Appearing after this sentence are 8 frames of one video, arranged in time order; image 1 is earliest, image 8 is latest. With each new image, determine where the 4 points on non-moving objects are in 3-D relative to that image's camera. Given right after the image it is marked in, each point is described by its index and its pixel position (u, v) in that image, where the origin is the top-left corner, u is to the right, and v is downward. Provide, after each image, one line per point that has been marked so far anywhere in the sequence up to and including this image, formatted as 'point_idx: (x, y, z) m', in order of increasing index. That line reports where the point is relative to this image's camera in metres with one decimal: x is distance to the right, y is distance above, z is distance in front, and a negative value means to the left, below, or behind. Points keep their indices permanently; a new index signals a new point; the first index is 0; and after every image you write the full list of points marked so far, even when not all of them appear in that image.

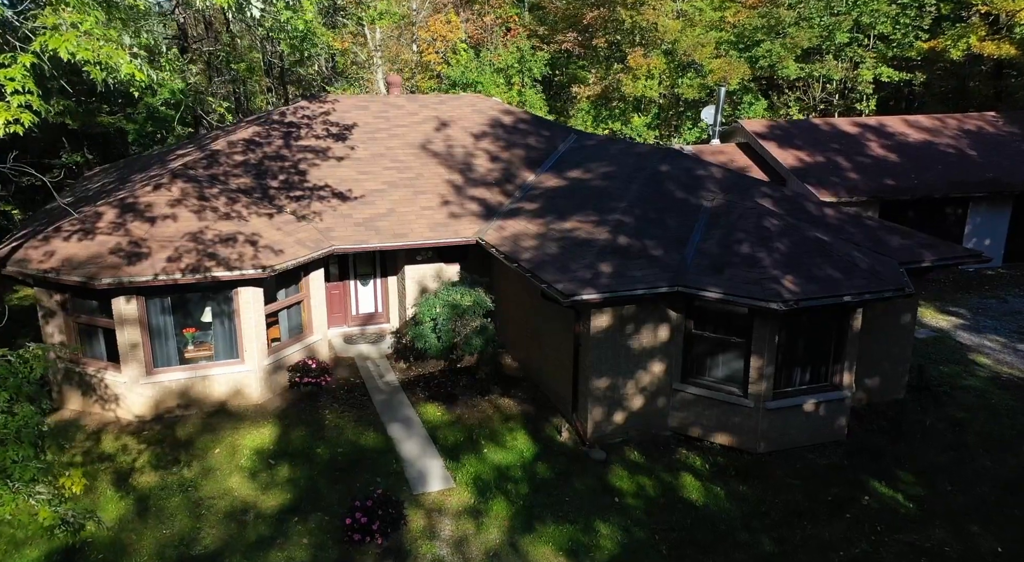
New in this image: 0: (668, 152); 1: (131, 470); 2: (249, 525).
0: (+3.5, +2.9, +16.3) m
1: (-6.1, -3.0, +11.7) m
2: (-3.7, -3.5, +10.3) m
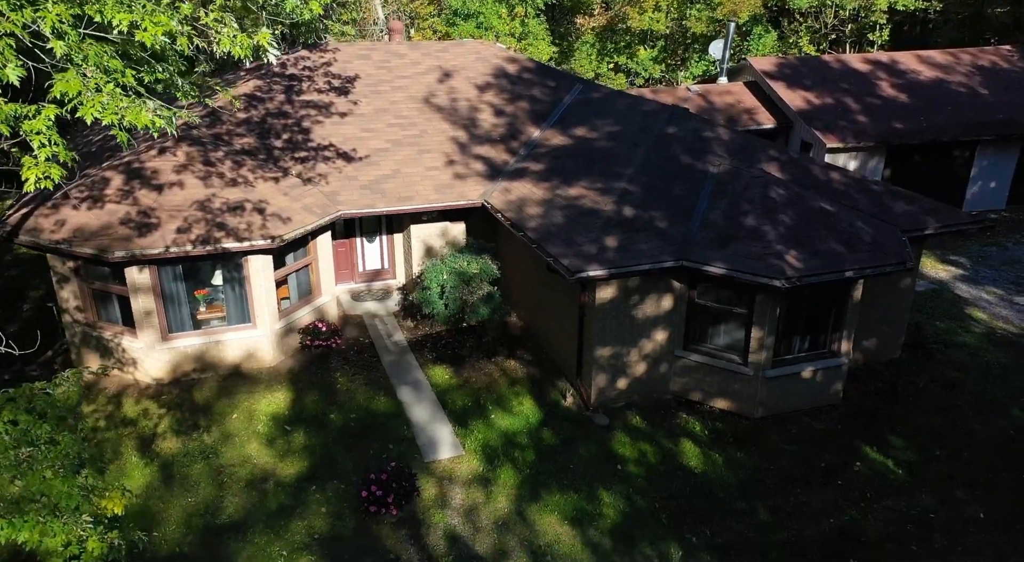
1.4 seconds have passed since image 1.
0: (+3.6, +3.8, +16.1) m
1: (-6.0, -2.6, +12.2) m
2: (-3.6, -3.2, +10.9) m
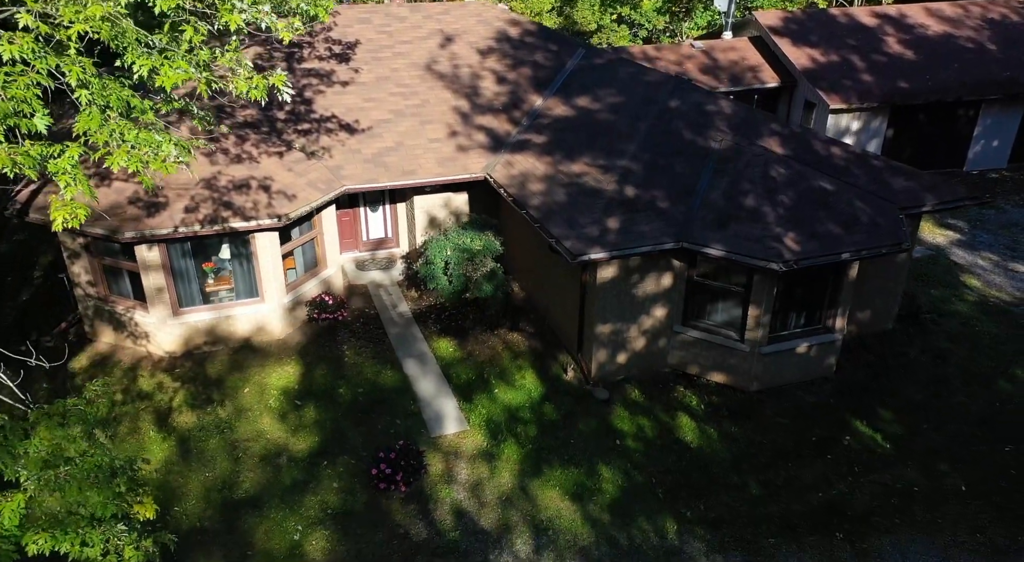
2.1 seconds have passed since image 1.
0: (+3.7, +4.4, +16.1) m
1: (-6.0, -2.2, +12.7) m
2: (-3.6, -2.9, +11.4) m
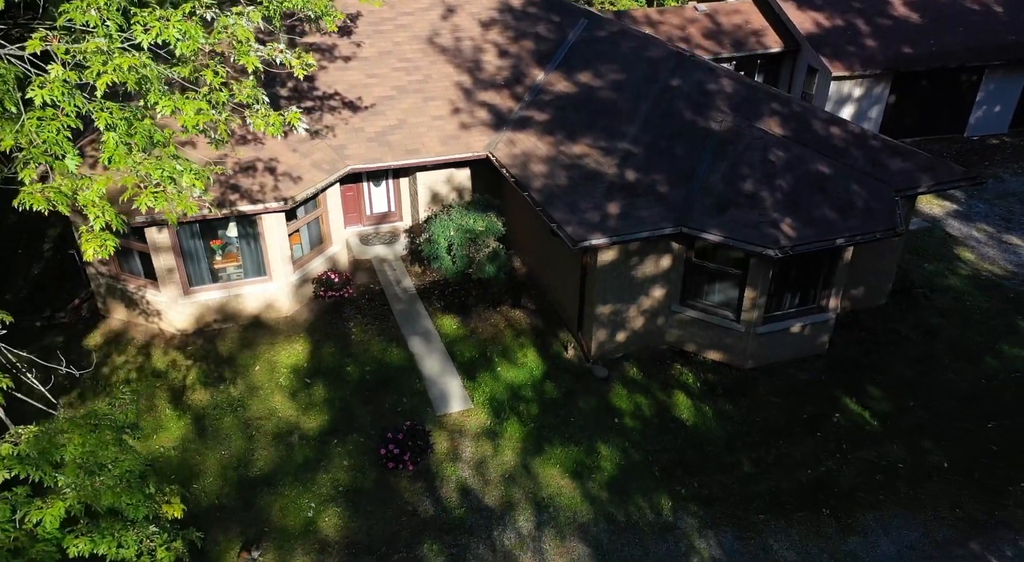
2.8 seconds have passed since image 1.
0: (+3.7, +4.9, +16.1) m
1: (-5.9, -1.9, +13.2) m
2: (-3.5, -2.7, +11.9) m
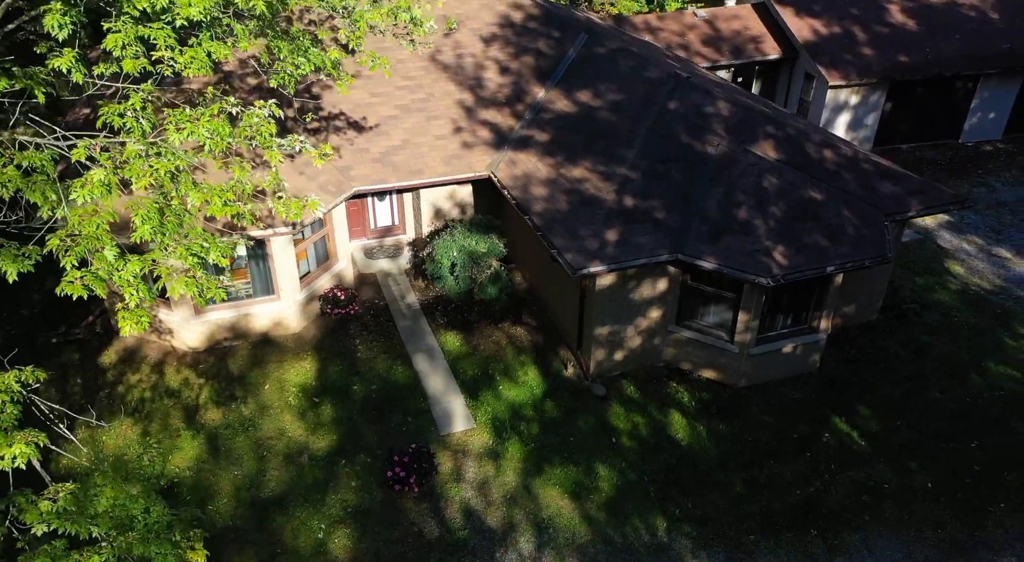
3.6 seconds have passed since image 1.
0: (+3.8, +4.5, +16.4) m
1: (-5.9, -2.4, +13.6) m
2: (-3.5, -3.2, +12.4) m
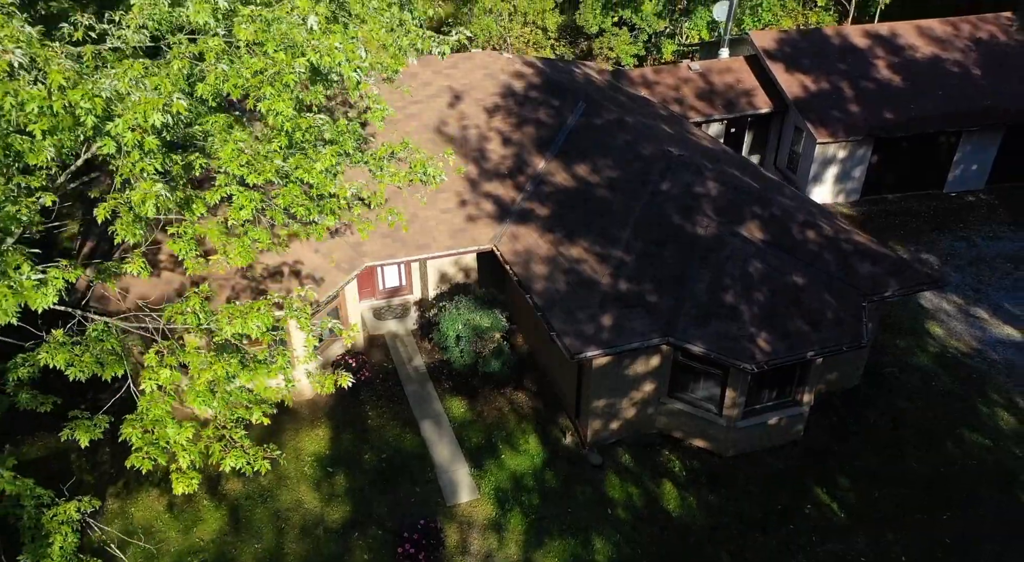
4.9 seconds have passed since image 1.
0: (+3.8, +2.9, +17.4) m
1: (-5.9, -3.9, +14.5) m
2: (-3.5, -4.7, +13.2) m
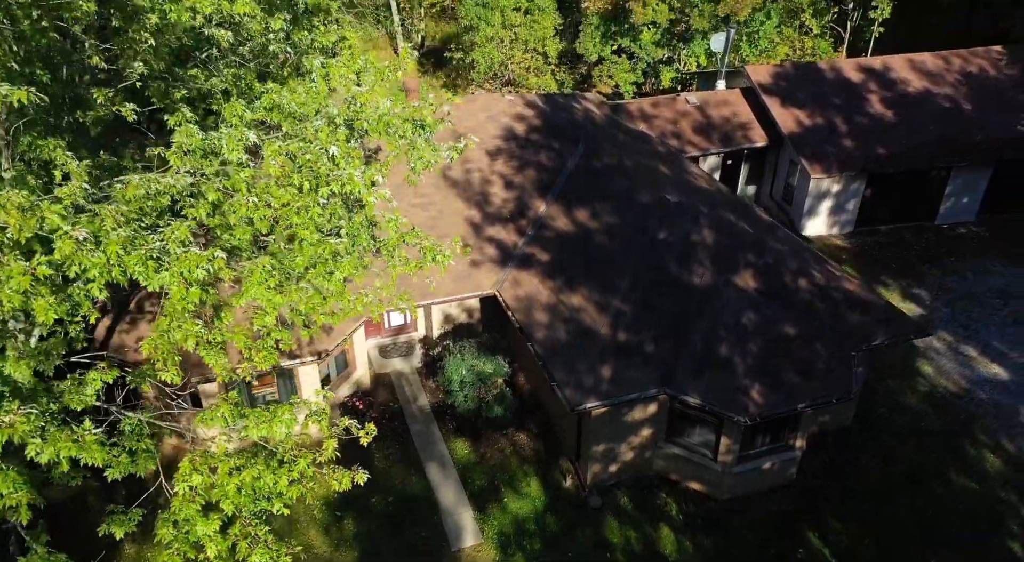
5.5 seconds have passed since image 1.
0: (+3.9, +1.8, +18.0) m
1: (-5.8, -4.9, +15.0) m
2: (-3.4, -5.7, +13.7) m
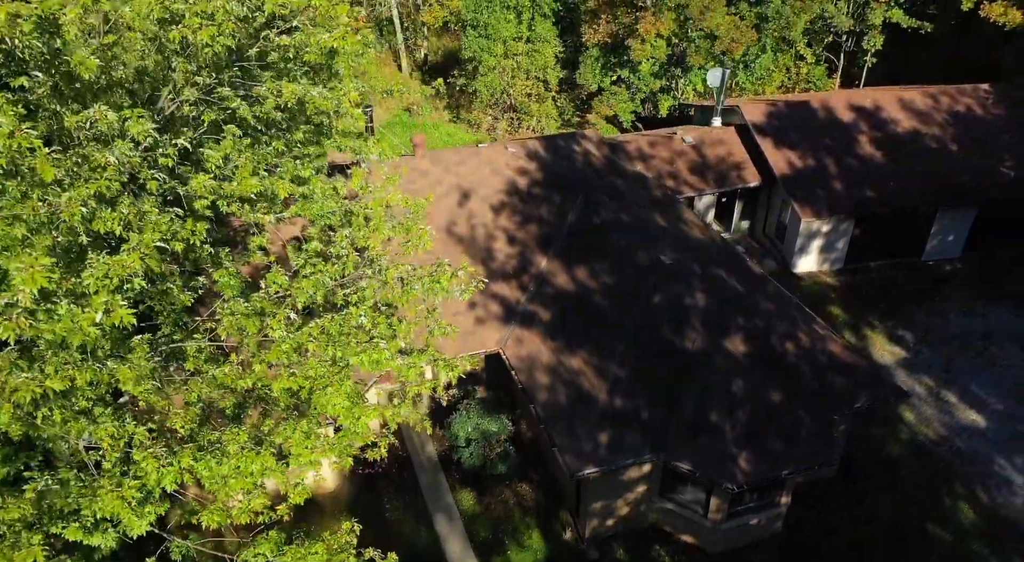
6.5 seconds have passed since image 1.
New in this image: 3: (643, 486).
0: (+4.0, +0.3, +19.0) m
1: (-5.8, -6.5, +16.0) m
2: (-3.3, -7.3, +14.8) m
3: (+3.0, -4.8, +16.8) m
